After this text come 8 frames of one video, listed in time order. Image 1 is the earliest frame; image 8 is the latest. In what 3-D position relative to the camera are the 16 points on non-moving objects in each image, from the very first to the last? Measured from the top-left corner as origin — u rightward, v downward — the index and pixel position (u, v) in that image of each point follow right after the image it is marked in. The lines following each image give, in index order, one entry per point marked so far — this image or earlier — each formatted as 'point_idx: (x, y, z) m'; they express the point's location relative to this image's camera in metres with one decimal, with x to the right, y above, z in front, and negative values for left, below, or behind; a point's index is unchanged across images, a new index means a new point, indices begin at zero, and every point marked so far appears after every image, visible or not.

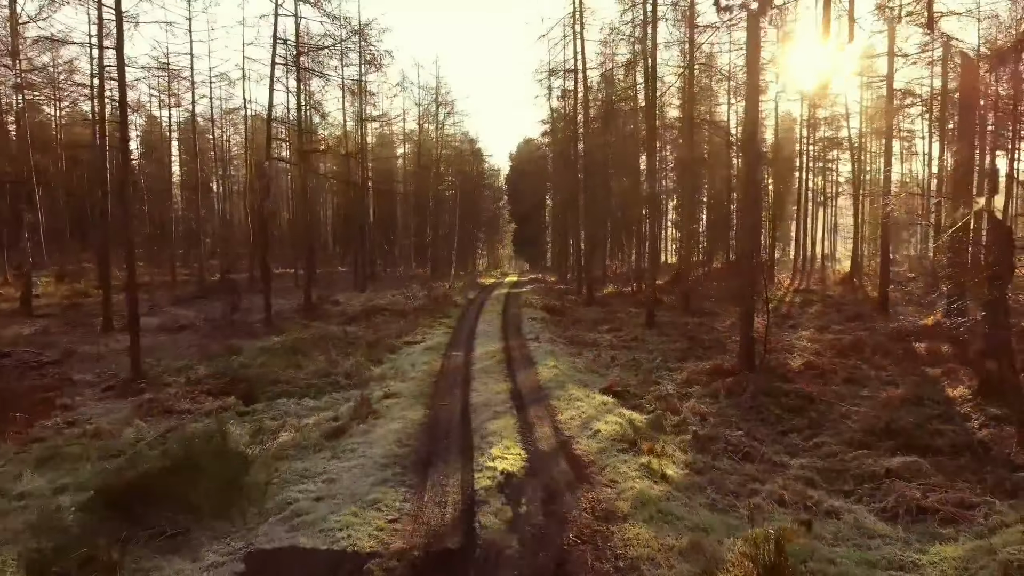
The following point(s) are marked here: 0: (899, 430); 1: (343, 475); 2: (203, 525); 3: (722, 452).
0: (+5.4, -2.0, +7.9) m
1: (-1.8, -2.0, +6.2) m
2: (-3.0, -2.3, +5.6) m
3: (+2.7, -2.1, +7.3) m
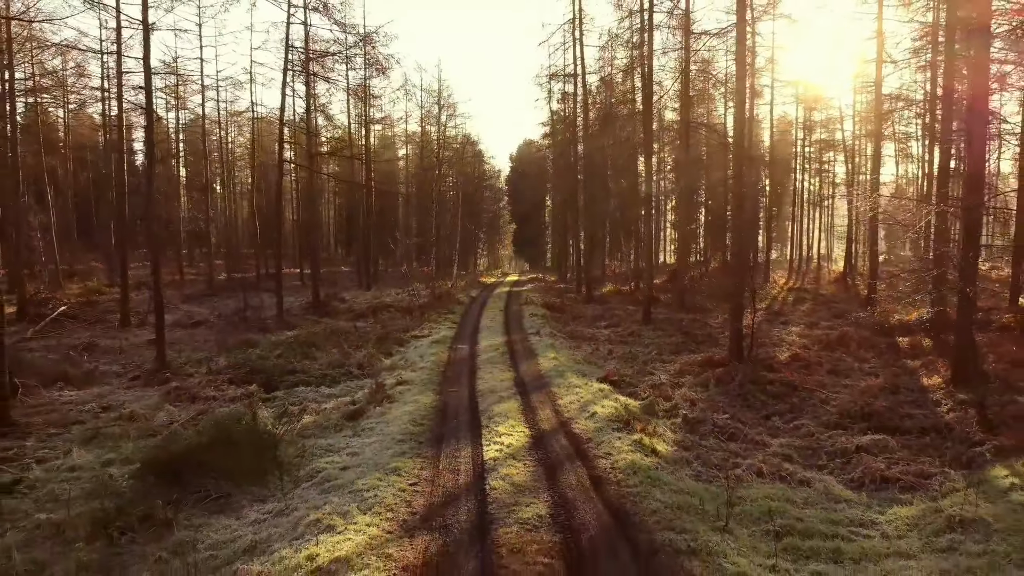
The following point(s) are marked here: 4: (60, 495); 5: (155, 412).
0: (+5.5, -1.9, +8.6) m
1: (-1.8, -1.9, +6.9) m
2: (-3.0, -2.2, +6.3) m
3: (+2.8, -2.0, +8.0) m
4: (-5.0, -2.3, +6.2) m
5: (-5.8, -2.0, +9.1) m
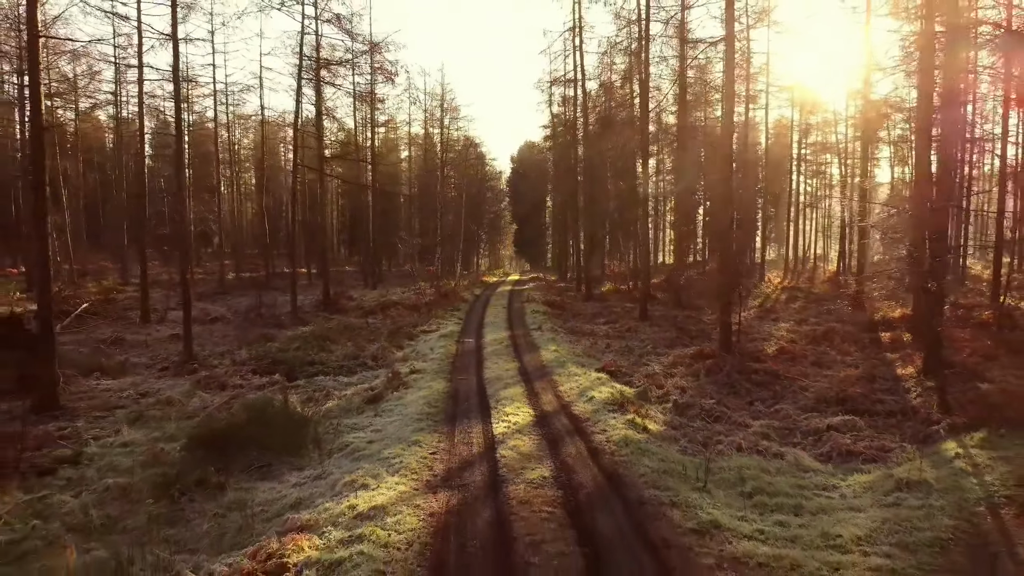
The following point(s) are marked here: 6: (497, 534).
0: (+5.5, -1.8, +9.4) m
1: (-1.7, -1.9, +7.7) m
2: (-2.9, -2.1, +7.1) m
3: (+2.9, -2.0, +8.8) m
4: (-4.9, -2.2, +7.0) m
5: (-5.7, -1.9, +9.9) m
6: (-0.1, -2.1, +4.8) m
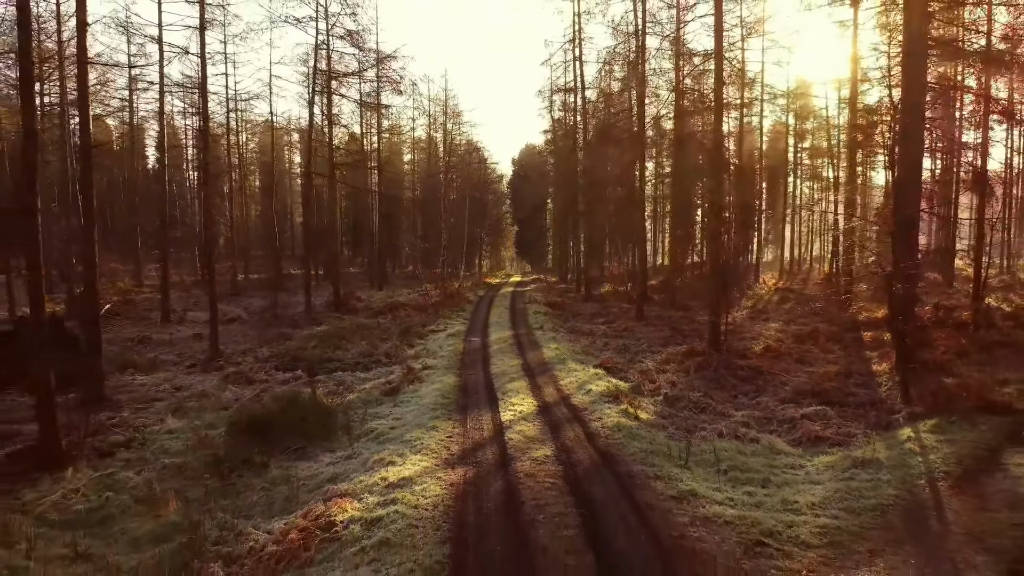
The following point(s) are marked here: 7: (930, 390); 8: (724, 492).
0: (+5.6, -1.9, +10.3) m
1: (-1.6, -1.9, +8.6) m
2: (-2.8, -2.2, +8.0) m
3: (+2.9, -2.0, +9.7) m
4: (-4.8, -2.2, +7.9) m
5: (-5.6, -2.0, +10.8) m
6: (0.0, -2.1, +5.7) m
7: (+7.0, -1.7, +9.5) m
8: (+2.3, -2.2, +6.1) m
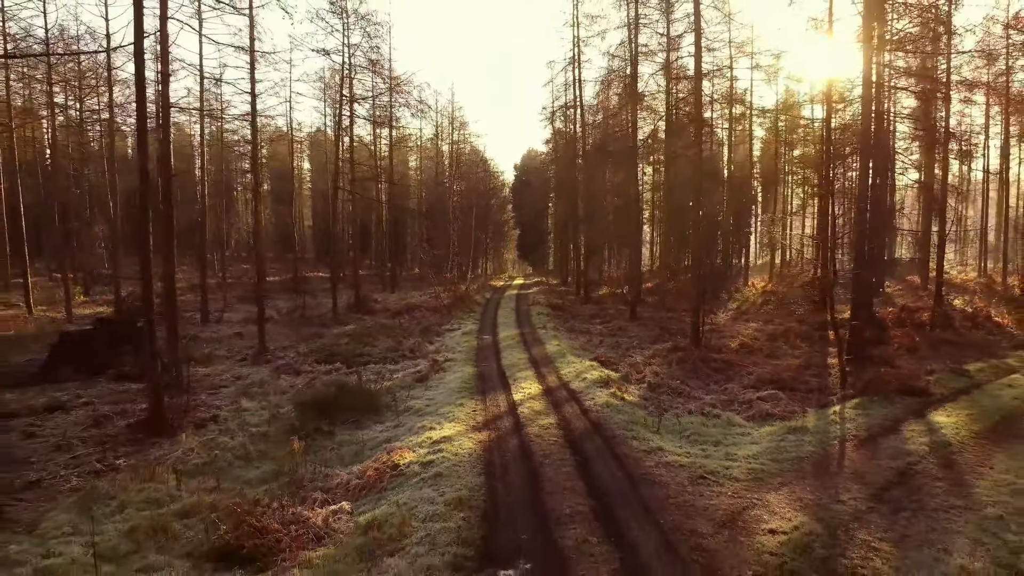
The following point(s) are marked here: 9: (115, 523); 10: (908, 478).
0: (+5.8, -2.0, +12.3) m
1: (-1.4, -2.0, +10.6) m
2: (-2.6, -2.3, +10.0) m
3: (+3.1, -2.1, +11.7) m
4: (-4.7, -2.4, +10.0) m
5: (-5.4, -2.1, +12.9) m
6: (+0.1, -2.2, +7.7) m
7: (+7.2, -1.8, +11.5) m
8: (+2.5, -2.3, +8.1) m
9: (-4.5, -2.7, +6.5) m
10: (+5.0, -2.4, +7.1) m
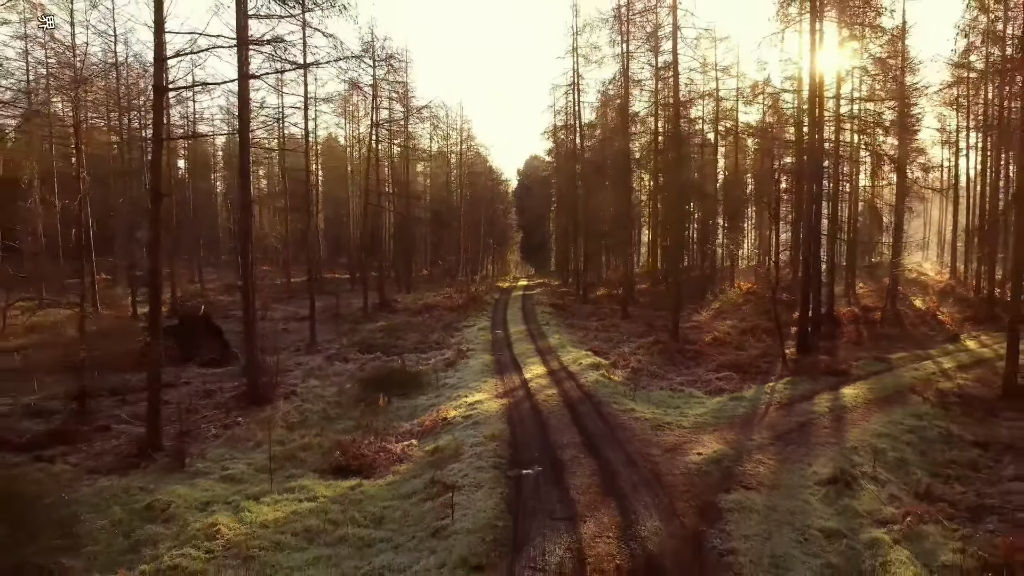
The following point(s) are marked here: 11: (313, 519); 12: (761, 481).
0: (+6.1, -2.1, +15.3) m
1: (-1.1, -2.1, +13.7) m
2: (-2.4, -2.4, +13.1) m
3: (+3.4, -2.2, +14.7) m
4: (-4.4, -2.4, +13.0) m
5: (-5.1, -2.2, +15.9) m
6: (+0.4, -2.3, +10.7) m
7: (+7.5, -1.9, +14.5) m
8: (+2.7, -2.4, +11.1) m
9: (-4.3, -2.8, +9.5) m
10: (+5.3, -2.5, +10.1) m
11: (-2.6, -2.9, +7.2) m
12: (+3.4, -2.6, +7.7) m
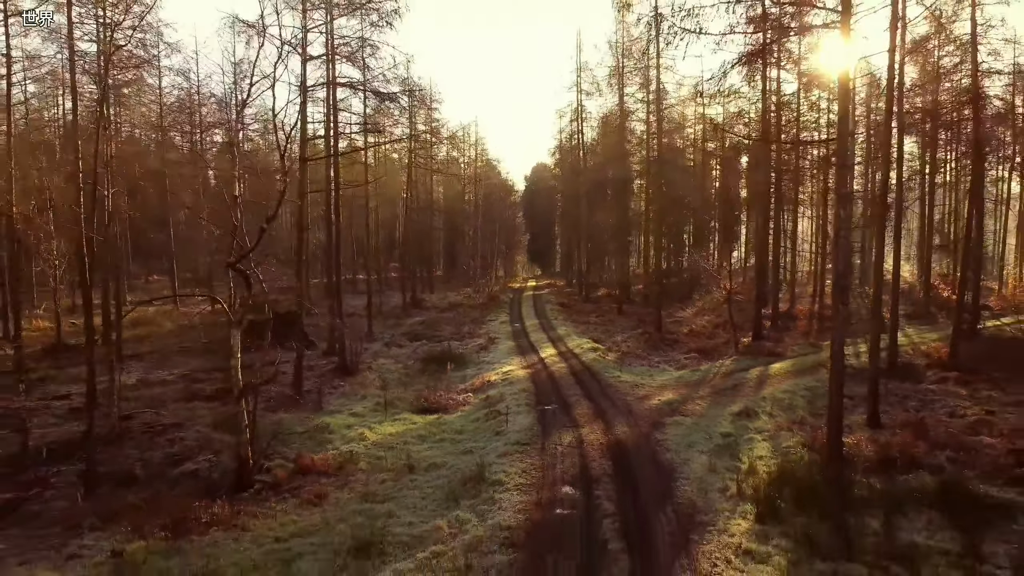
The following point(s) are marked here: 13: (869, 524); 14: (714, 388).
0: (+6.7, -2.2, +20.0) m
1: (-0.5, -2.2, +18.3) m
2: (-1.7, -2.5, +17.8) m
3: (+4.0, -2.3, +19.4) m
4: (-3.8, -2.5, +17.7) m
5: (-4.5, -2.2, +20.6) m
6: (+1.0, -2.4, +15.4) m
7: (+8.1, -2.0, +19.1) m
8: (+3.3, -2.5, +15.8) m
9: (-3.7, -2.9, +14.2) m
10: (+5.9, -2.6, +14.7) m
11: (-2.0, -3.0, +11.9) m
12: (+4.0, -2.7, +12.4) m
13: (+4.8, -3.1, +7.6) m
14: (+5.2, -2.6, +14.6) m
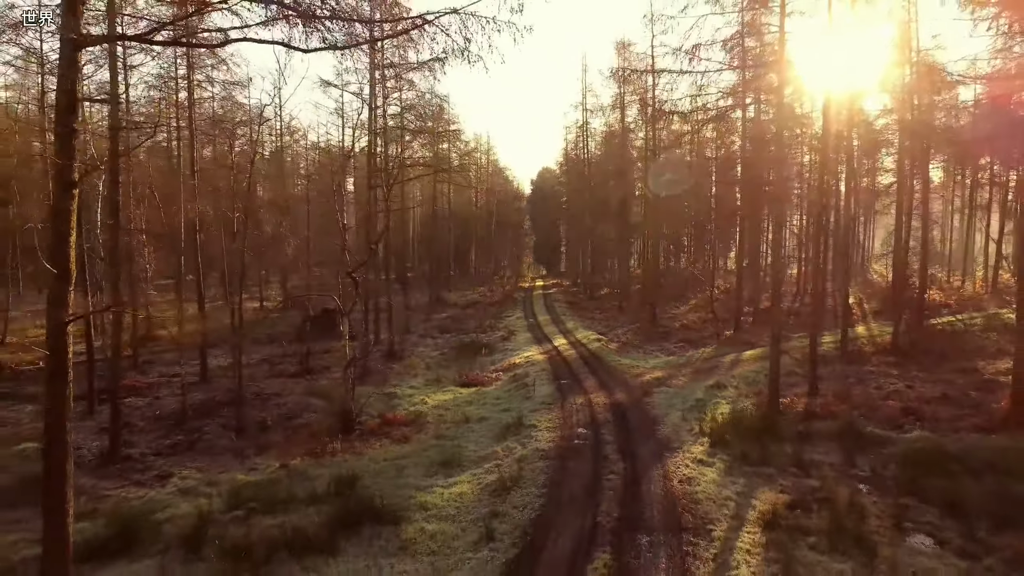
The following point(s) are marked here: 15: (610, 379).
0: (+7.5, -2.2, +23.6) m
1: (+0.2, -2.2, +22.0) m
2: (-1.0, -2.5, +21.5) m
3: (+4.8, -2.3, +23.1) m
4: (-3.1, -2.5, +21.4) m
5: (-3.8, -2.2, +24.4) m
6: (+1.7, -2.4, +19.1) m
7: (+8.8, -2.0, +22.8) m
8: (+4.1, -2.5, +19.5) m
9: (-3.0, -2.9, +17.9) m
10: (+6.6, -2.6, +18.4) m
11: (-1.3, -3.0, +15.6) m
12: (+4.7, -2.8, +16.1) m
13: (+5.4, -3.2, +11.2) m
14: (+5.9, -2.6, +18.2) m
15: (+2.9, -2.7, +16.7) m
